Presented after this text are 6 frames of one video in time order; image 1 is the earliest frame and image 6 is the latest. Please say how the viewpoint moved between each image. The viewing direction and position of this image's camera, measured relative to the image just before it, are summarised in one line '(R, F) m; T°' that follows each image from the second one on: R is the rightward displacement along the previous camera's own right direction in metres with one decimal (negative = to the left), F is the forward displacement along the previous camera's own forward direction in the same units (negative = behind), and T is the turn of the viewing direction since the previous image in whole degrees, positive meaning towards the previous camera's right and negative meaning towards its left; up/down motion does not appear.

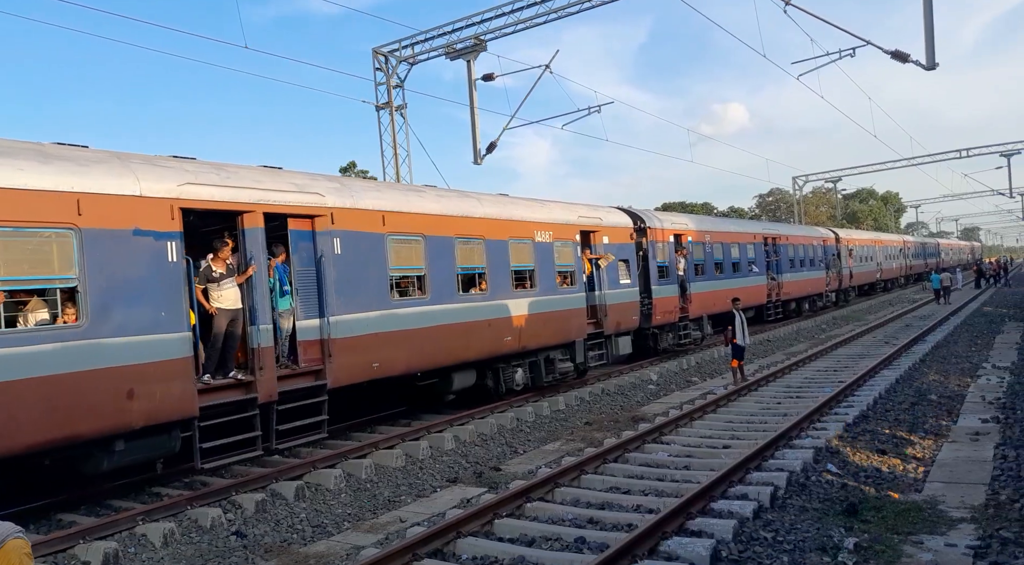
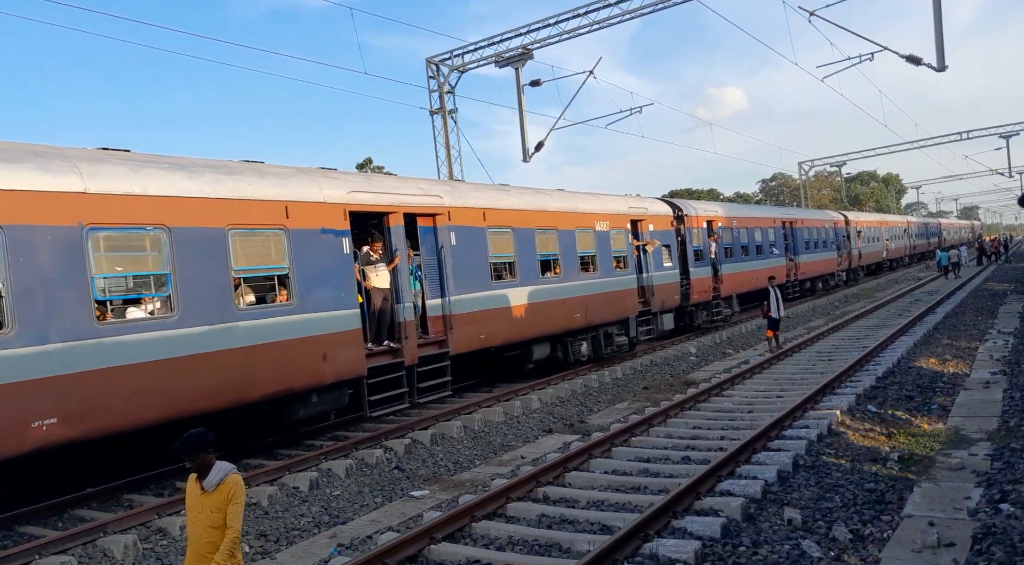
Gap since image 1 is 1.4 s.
(-1.2, -1.9) m; 0°
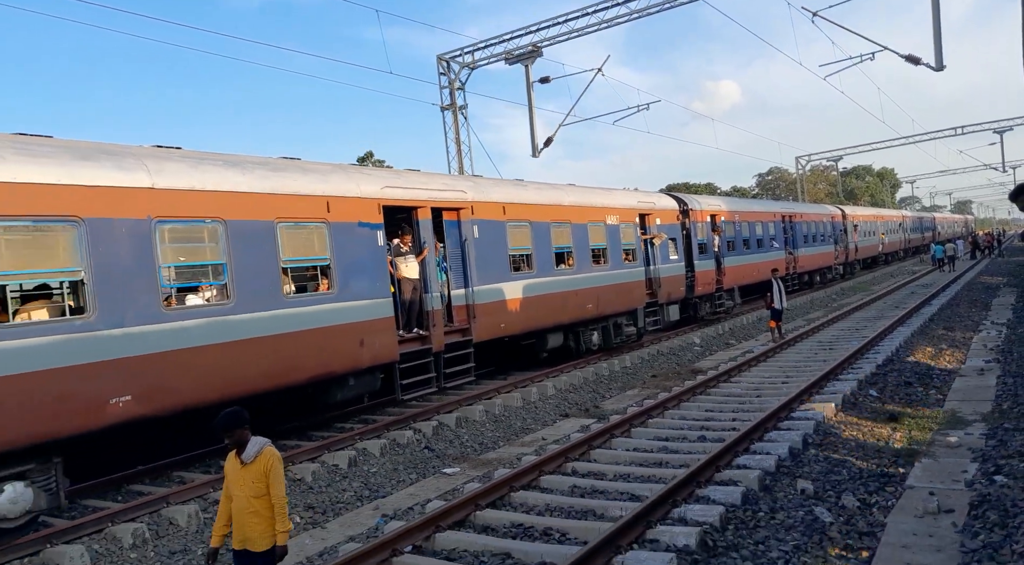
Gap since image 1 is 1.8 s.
(-0.4, -0.6) m; 0°
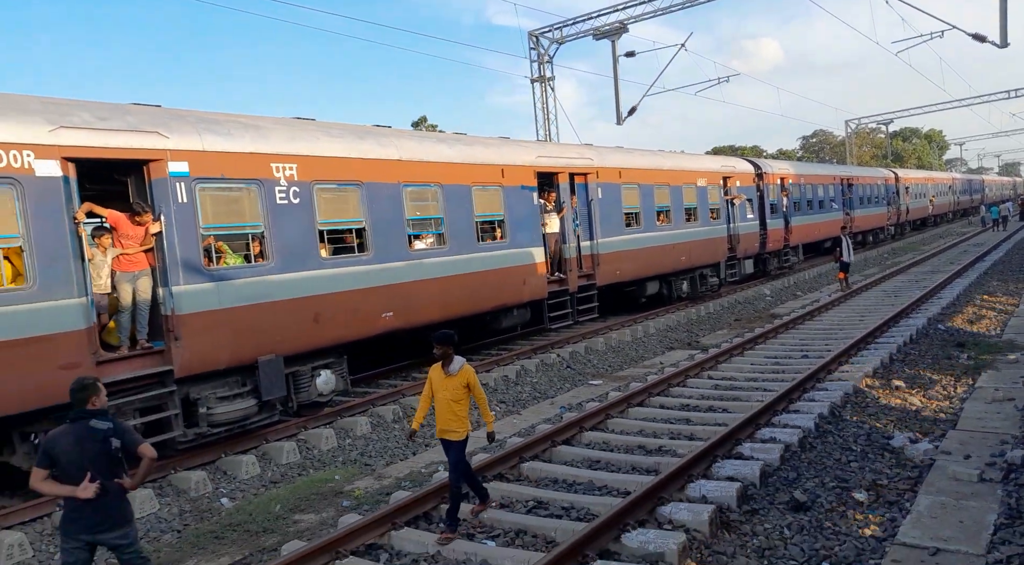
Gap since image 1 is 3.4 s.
(-1.4, -2.3) m; -2°
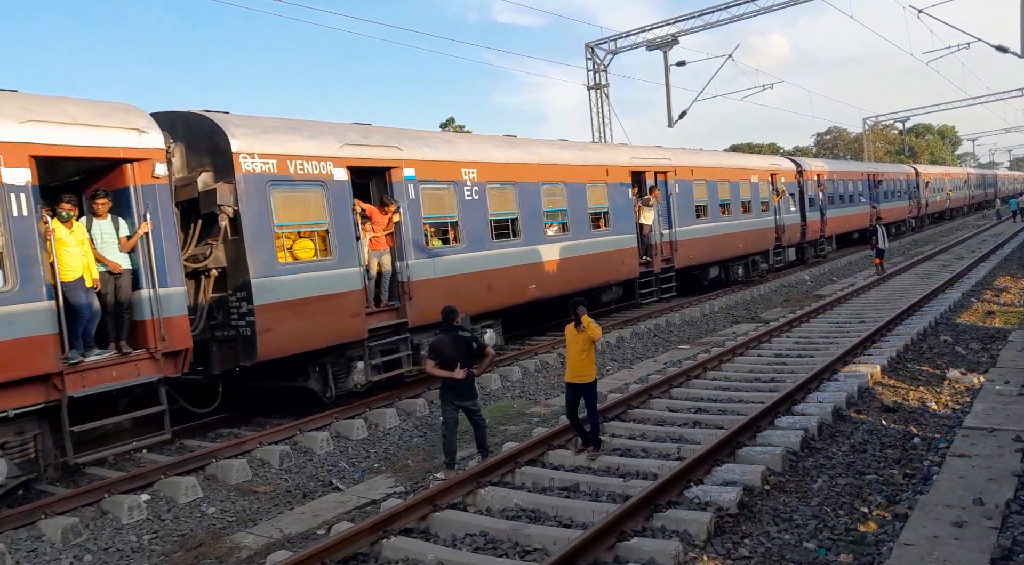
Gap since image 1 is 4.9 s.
(-1.5, -2.3) m; -1°
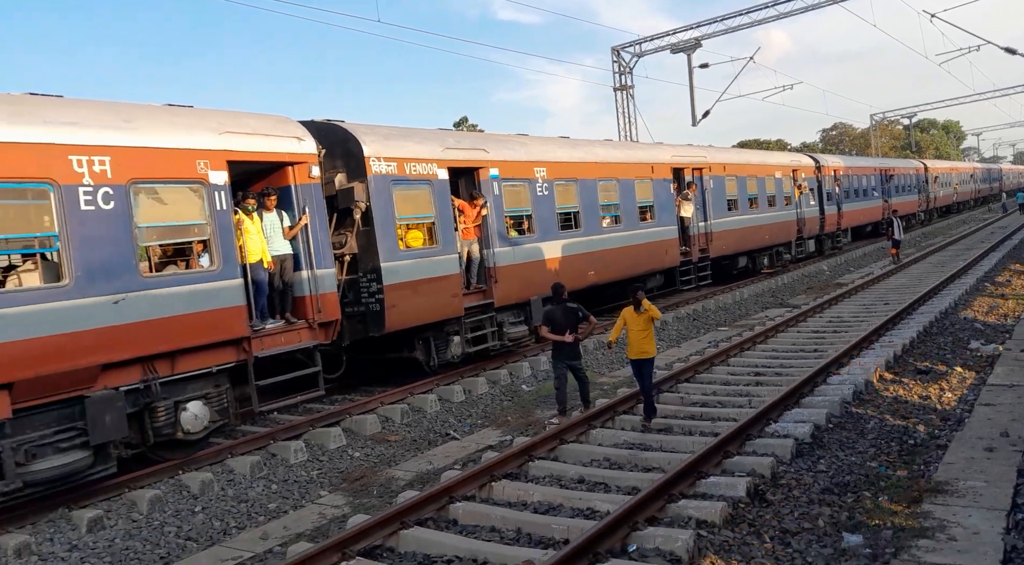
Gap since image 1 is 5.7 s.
(-0.9, -1.3) m; 0°
